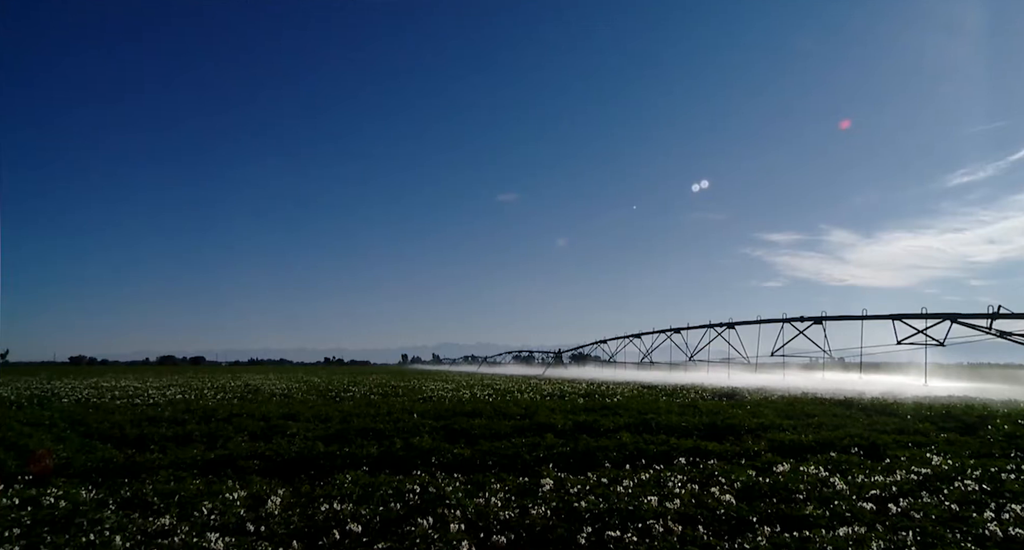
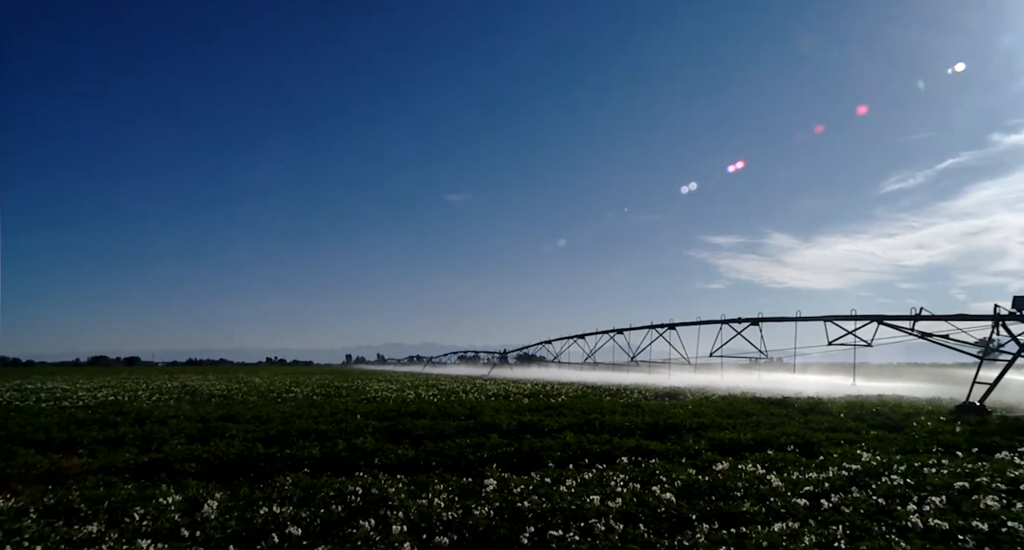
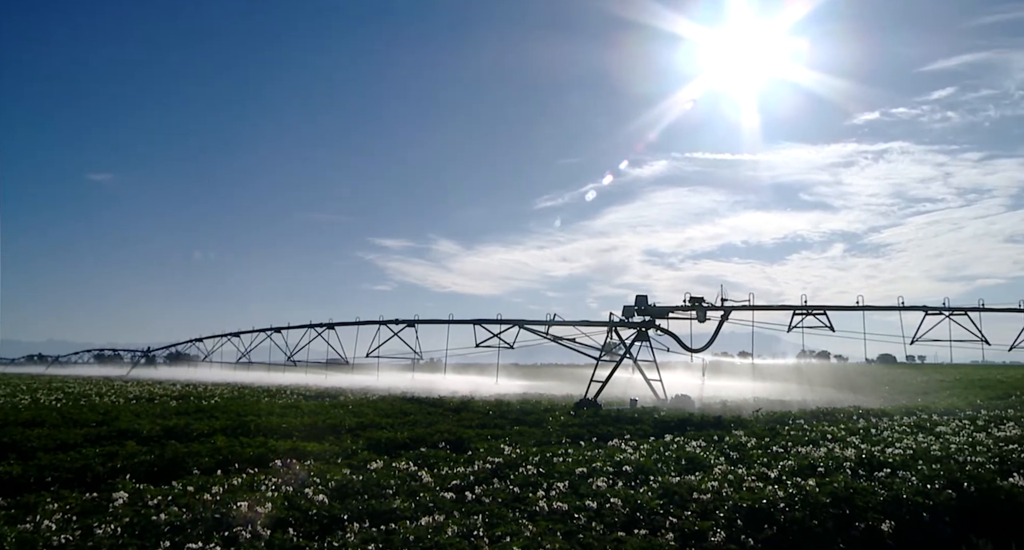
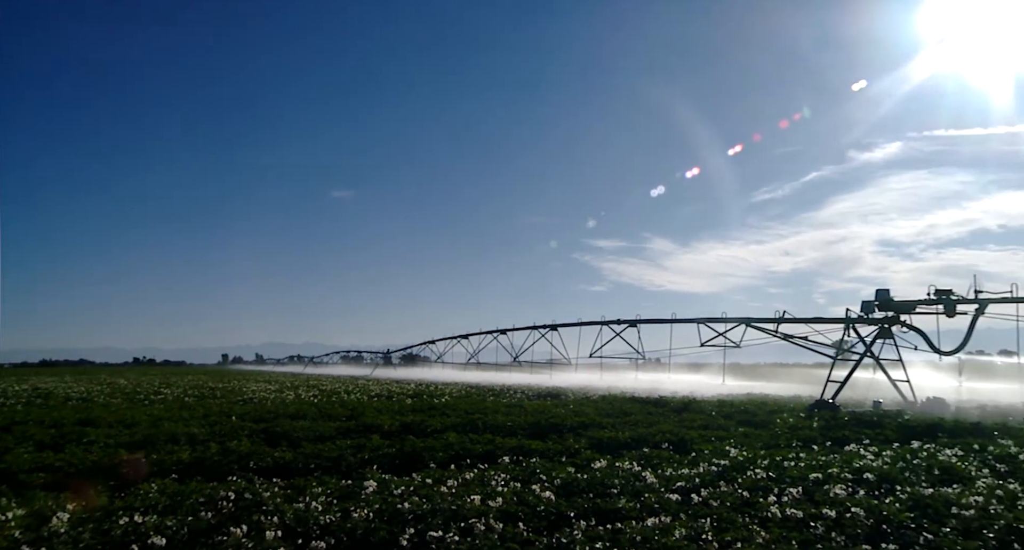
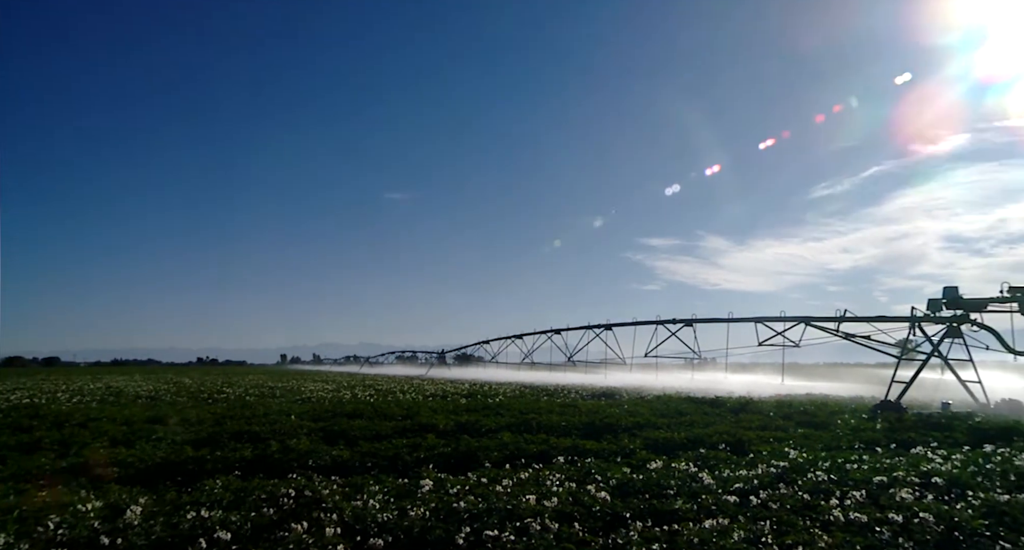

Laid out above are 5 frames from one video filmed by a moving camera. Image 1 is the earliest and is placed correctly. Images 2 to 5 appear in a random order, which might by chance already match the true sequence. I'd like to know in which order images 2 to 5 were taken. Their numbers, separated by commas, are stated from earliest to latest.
2, 5, 4, 3
